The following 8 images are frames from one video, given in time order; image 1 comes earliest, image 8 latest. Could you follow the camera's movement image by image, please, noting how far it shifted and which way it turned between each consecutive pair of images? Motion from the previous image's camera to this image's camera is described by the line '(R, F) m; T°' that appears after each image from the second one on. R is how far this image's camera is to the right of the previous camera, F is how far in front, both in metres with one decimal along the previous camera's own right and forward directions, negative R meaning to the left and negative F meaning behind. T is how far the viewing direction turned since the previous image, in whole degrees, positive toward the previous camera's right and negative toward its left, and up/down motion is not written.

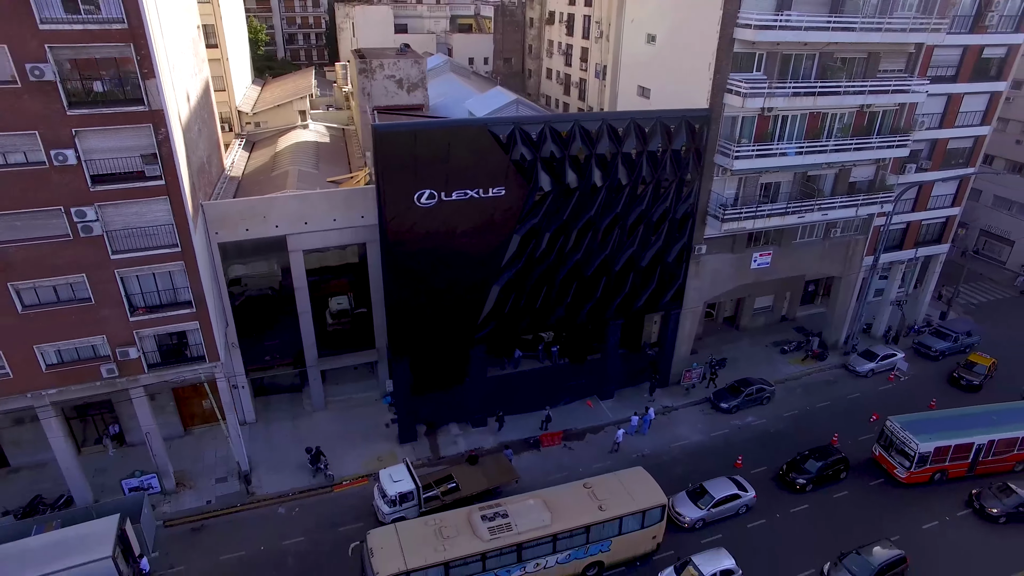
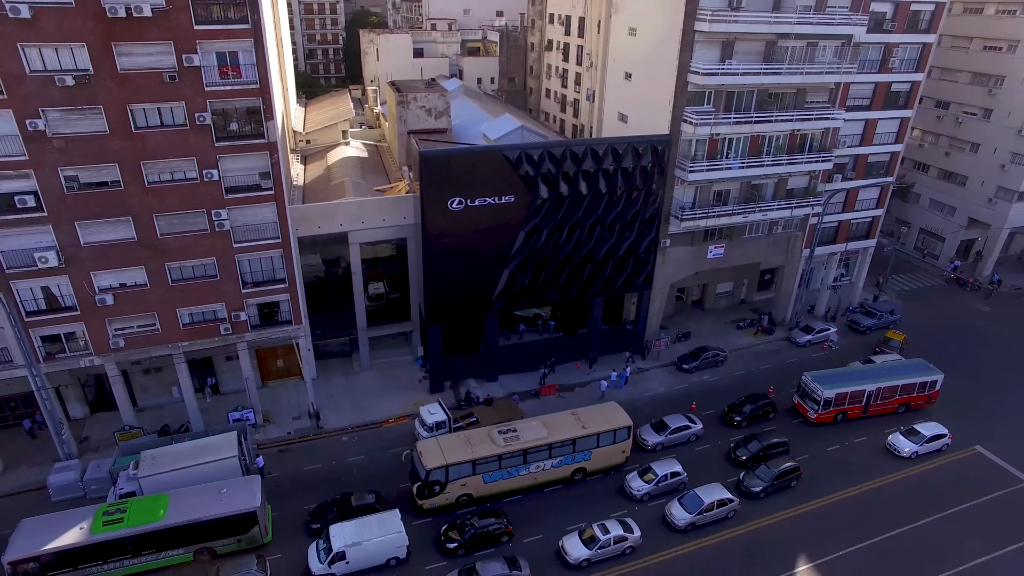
(-0.3, -7.9) m; 0°
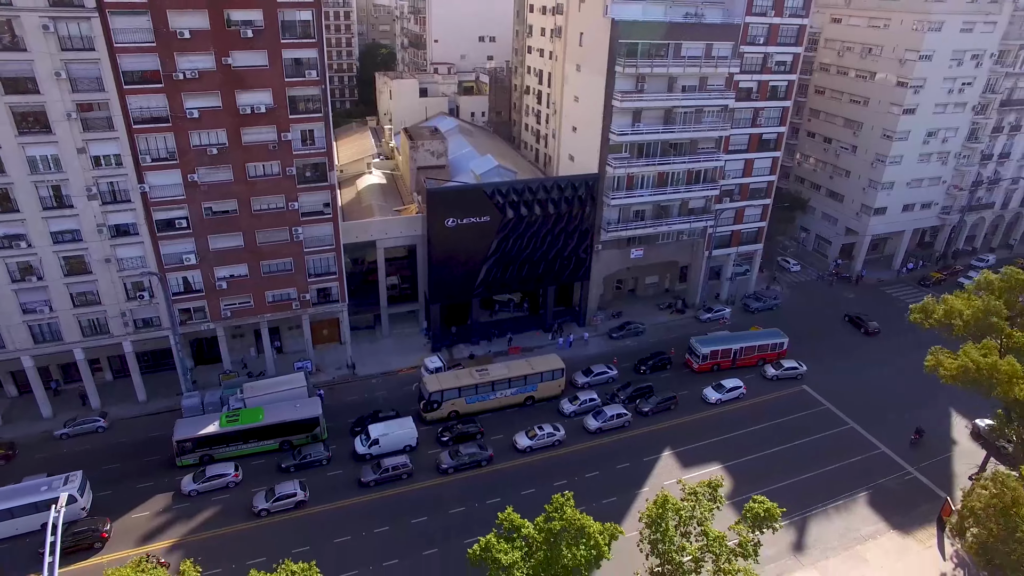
(+2.9, -14.8) m; 0°
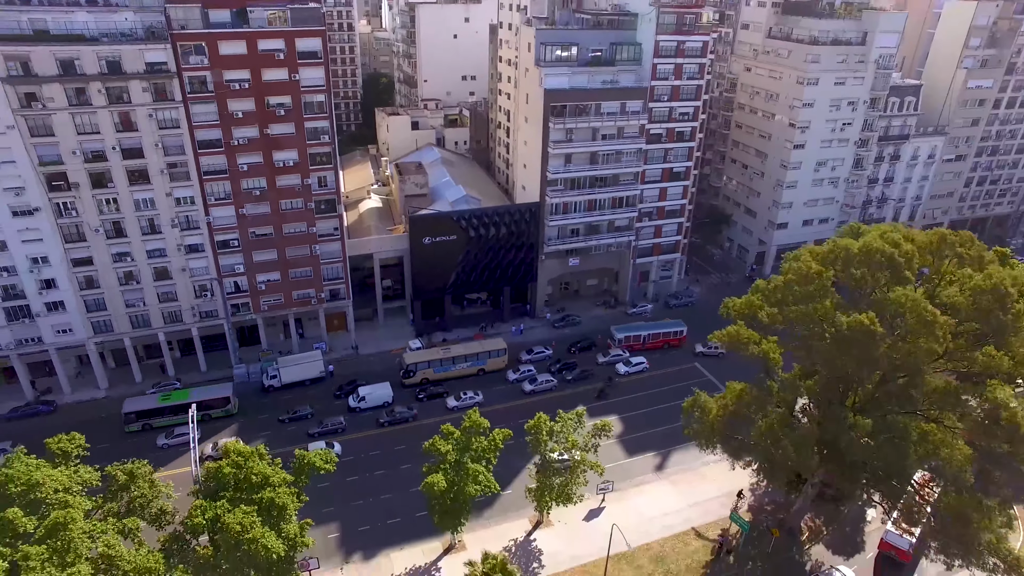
(+6.6, -15.3) m; -1°
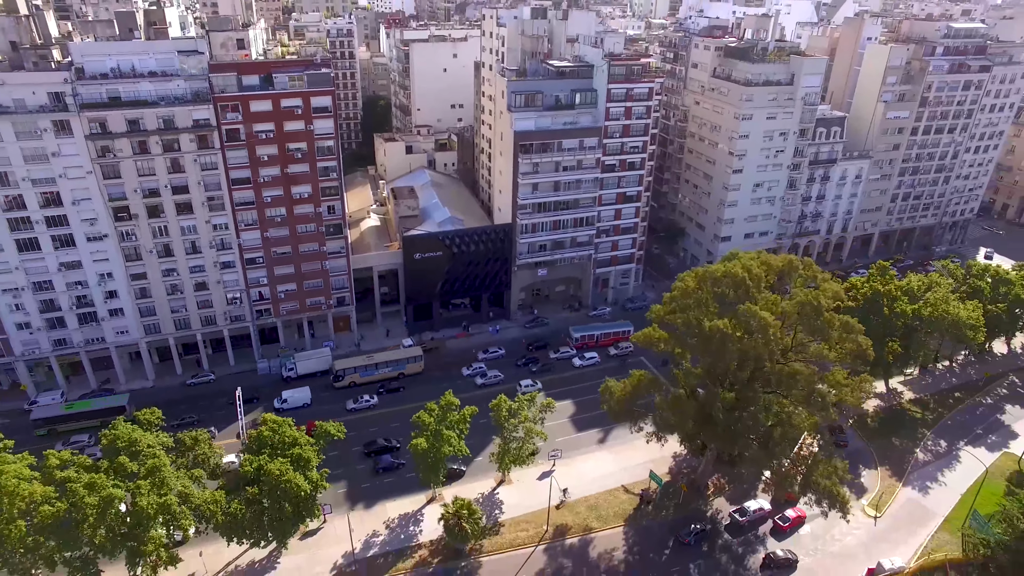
(+4.3, -12.2) m; 0°
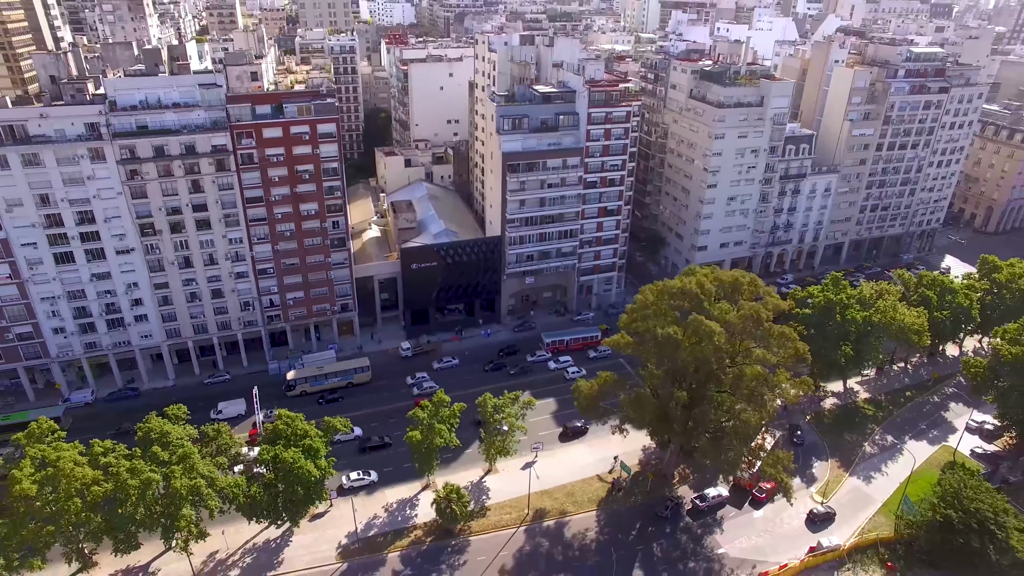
(+2.2, -6.5) m; 0°
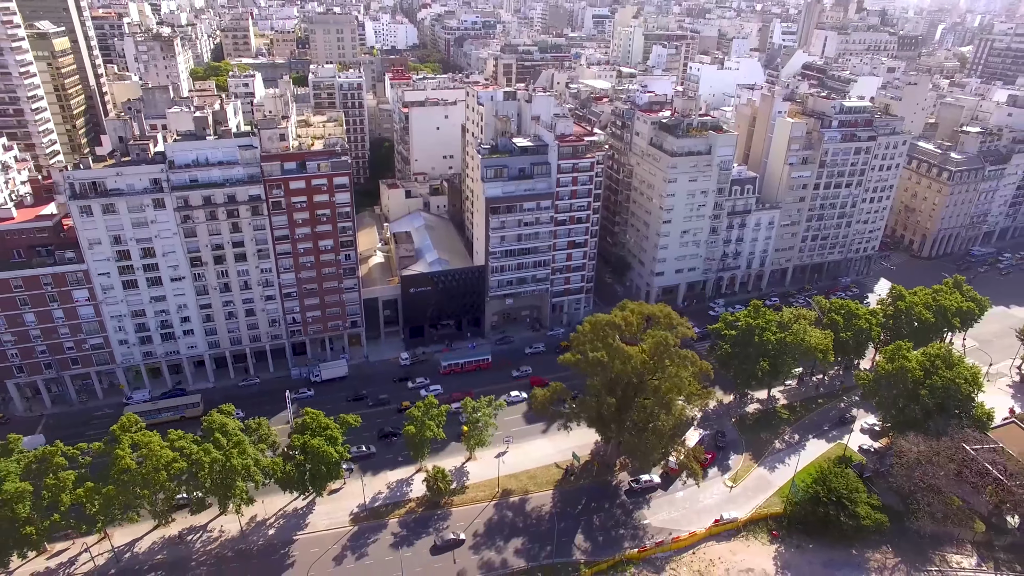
(+4.3, -15.7) m; 0°
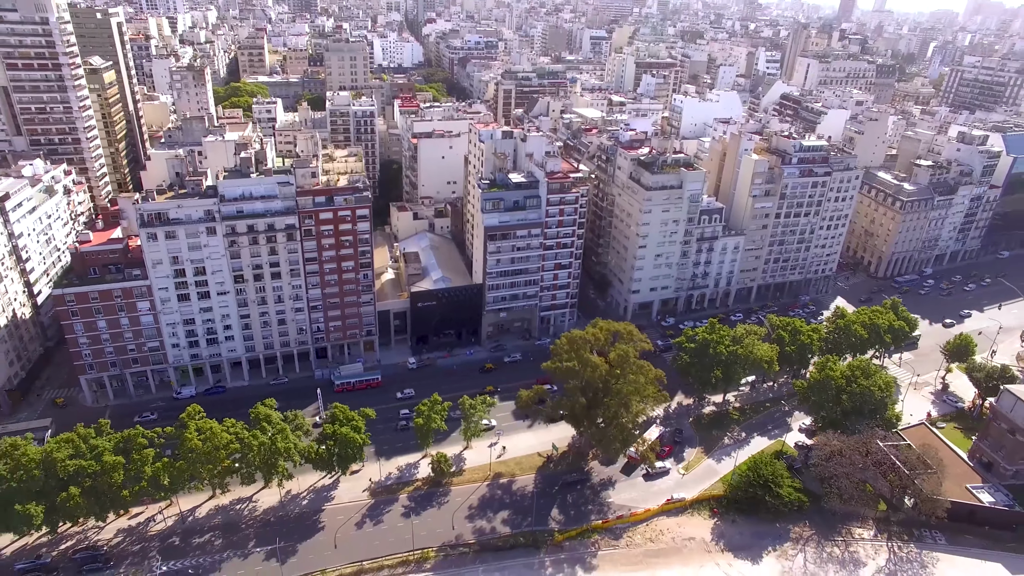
(+1.7, -15.3) m; 0°
